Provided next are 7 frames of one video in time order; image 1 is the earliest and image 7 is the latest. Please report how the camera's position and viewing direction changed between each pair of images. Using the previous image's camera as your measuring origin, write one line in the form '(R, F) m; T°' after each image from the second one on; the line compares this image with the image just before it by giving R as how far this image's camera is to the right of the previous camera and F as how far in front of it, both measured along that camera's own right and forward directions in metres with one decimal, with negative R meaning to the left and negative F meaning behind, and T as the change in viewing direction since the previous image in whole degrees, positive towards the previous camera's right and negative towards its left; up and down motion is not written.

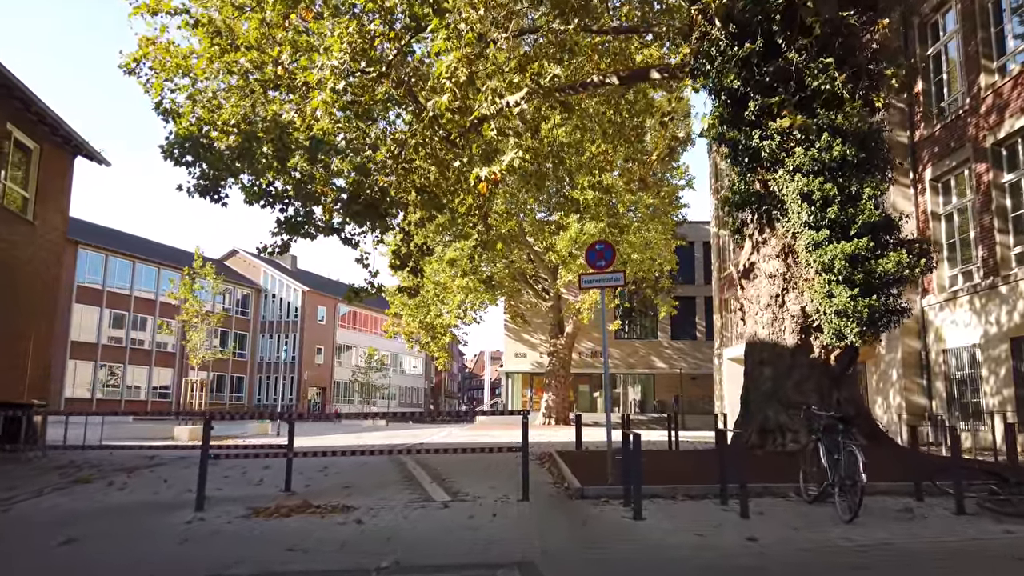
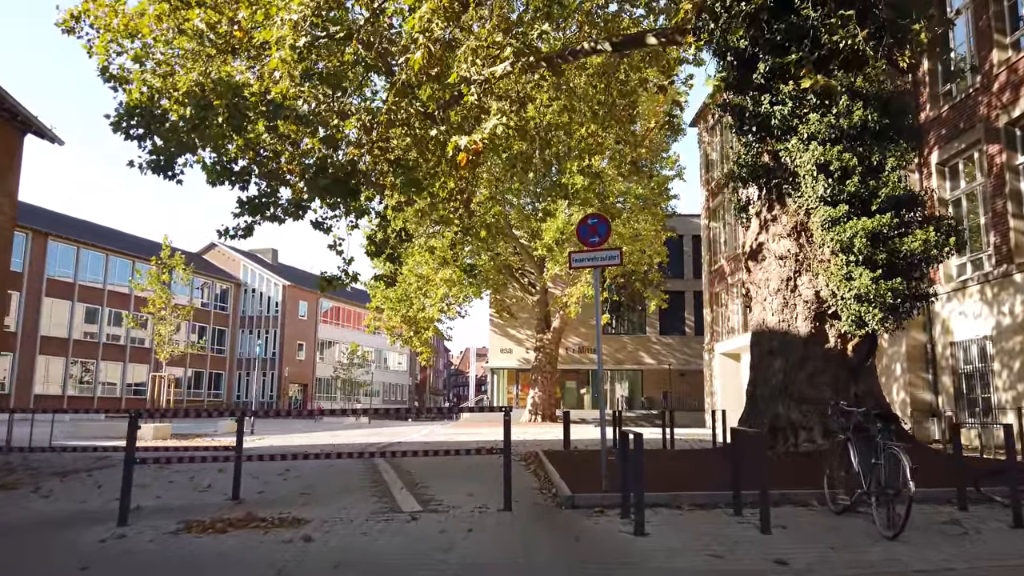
(+0.1, +1.0) m; +1°
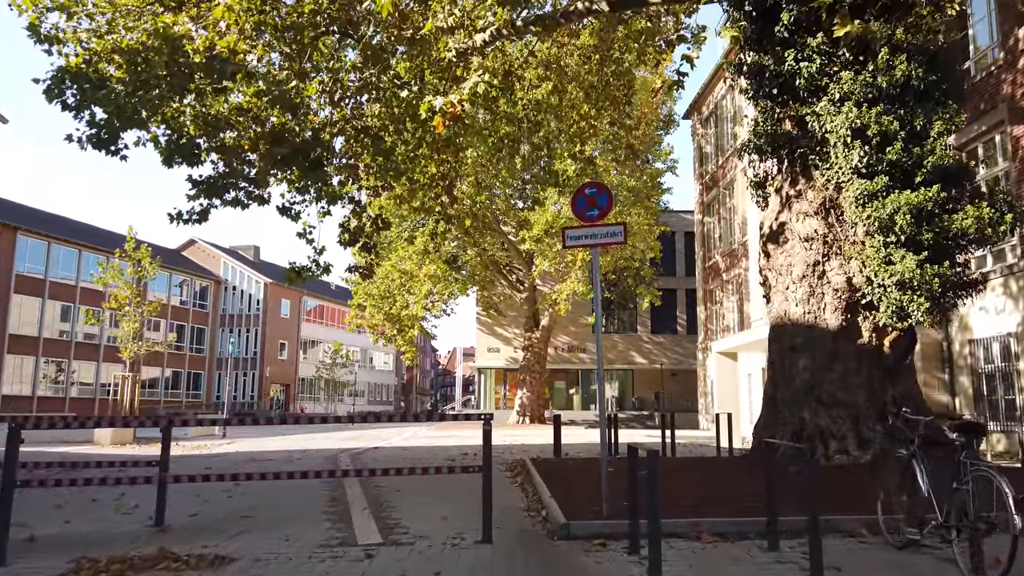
(+0.1, +1.2) m; +1°
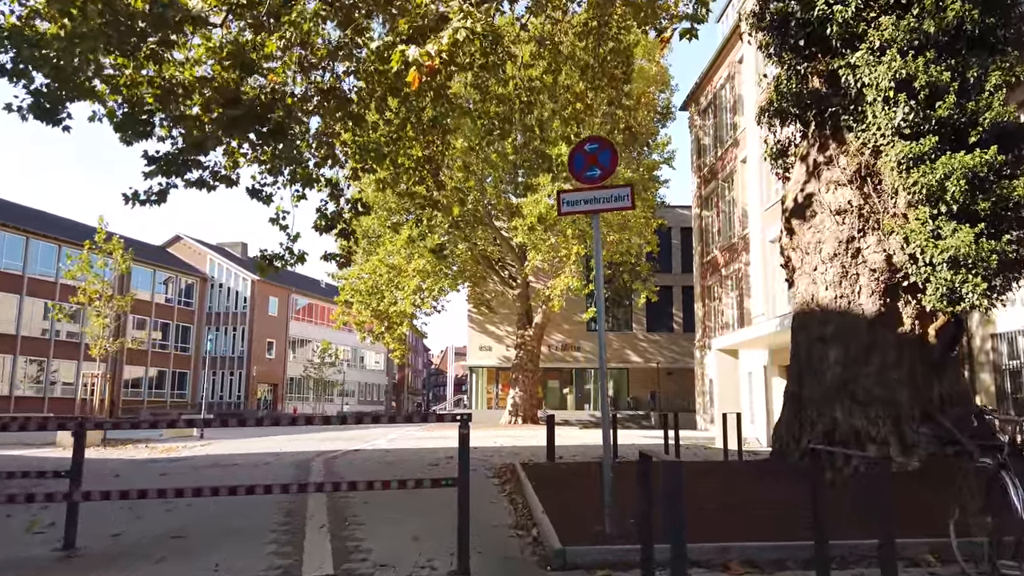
(+0.1, +1.0) m; +1°
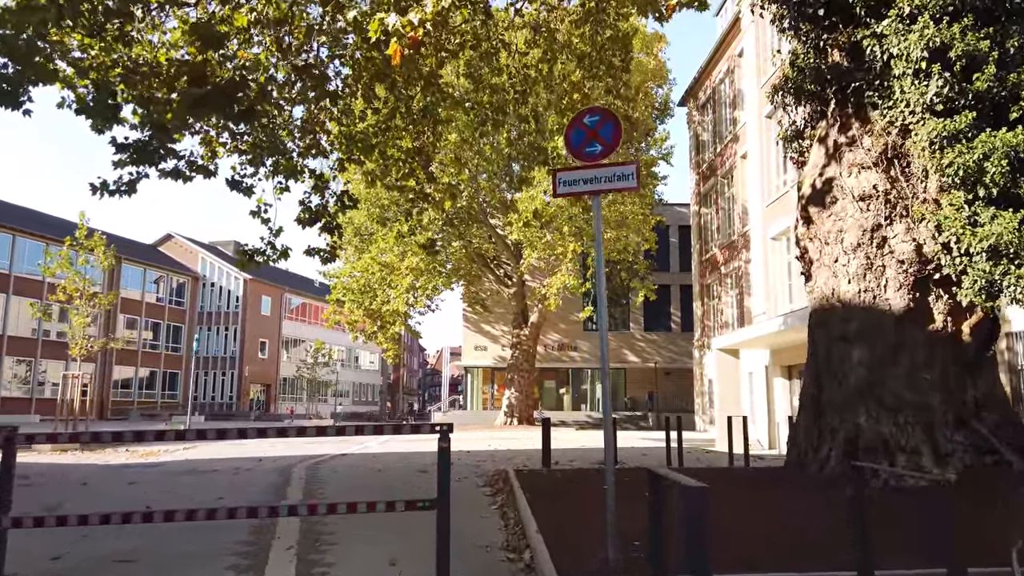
(0.0, +0.6) m; 0°
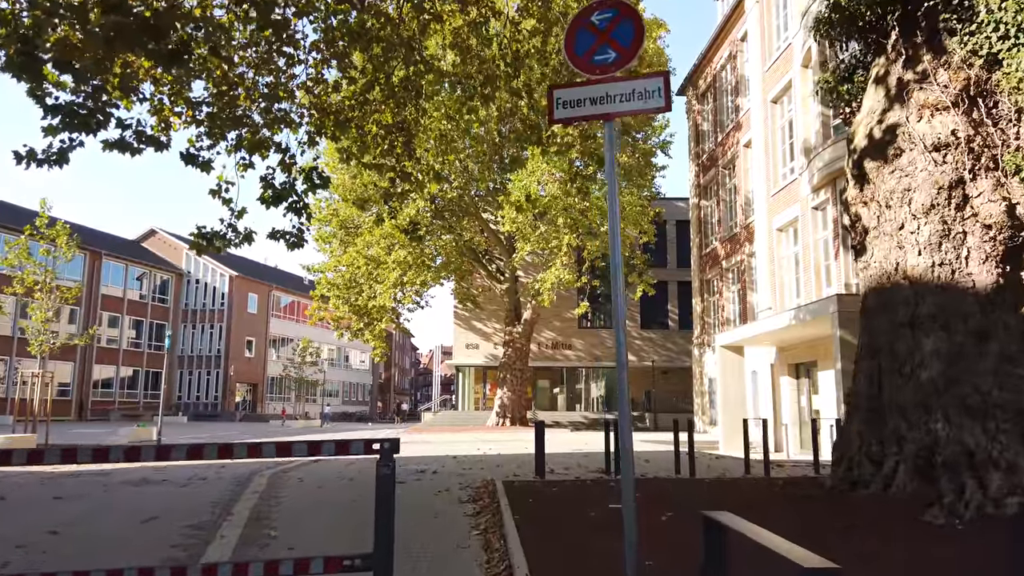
(+0.1, +1.2) m; 0°
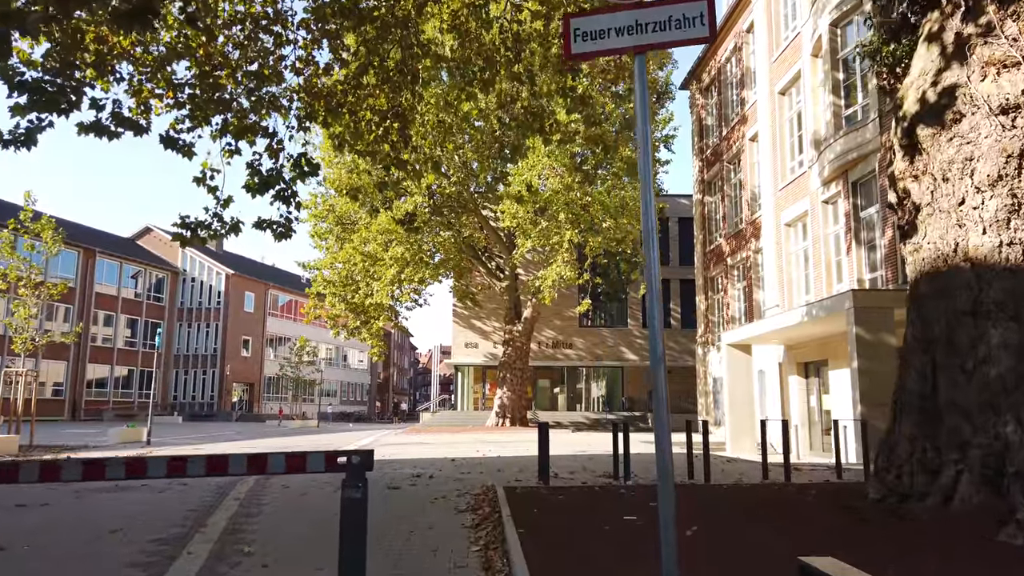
(0.0, +0.6) m; 0°
